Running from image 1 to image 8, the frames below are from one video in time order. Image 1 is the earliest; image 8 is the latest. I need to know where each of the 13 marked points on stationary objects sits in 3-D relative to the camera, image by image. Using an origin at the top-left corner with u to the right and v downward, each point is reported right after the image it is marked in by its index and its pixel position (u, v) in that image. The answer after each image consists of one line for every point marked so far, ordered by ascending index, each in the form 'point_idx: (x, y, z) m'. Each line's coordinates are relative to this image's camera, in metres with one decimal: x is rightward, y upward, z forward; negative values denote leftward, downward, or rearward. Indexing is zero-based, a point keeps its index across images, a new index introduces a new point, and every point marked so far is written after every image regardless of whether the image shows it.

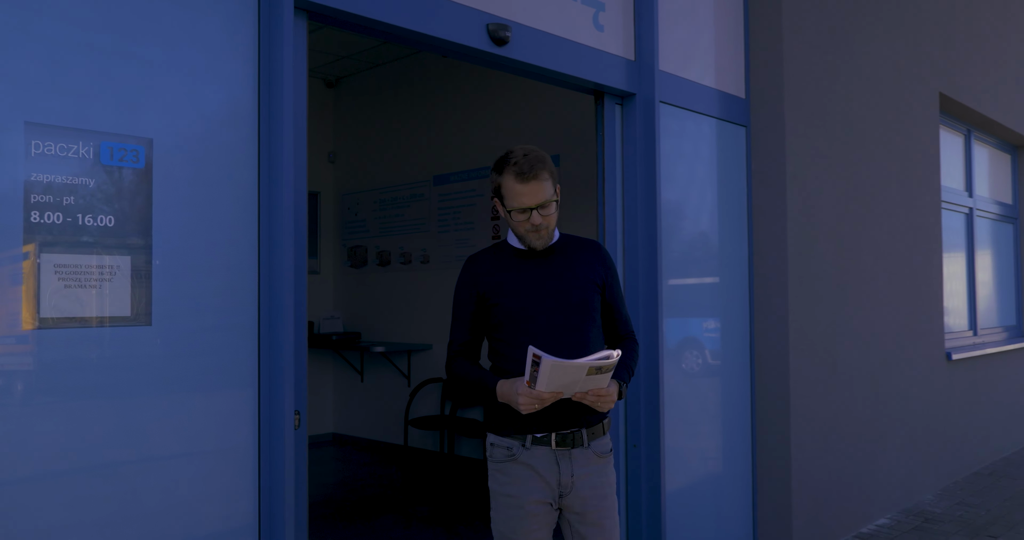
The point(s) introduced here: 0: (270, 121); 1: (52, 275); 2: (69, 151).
0: (-0.7, +0.4, +2.2) m
1: (-1.1, 0.0, +1.8) m
2: (-1.1, +0.3, +1.8) m
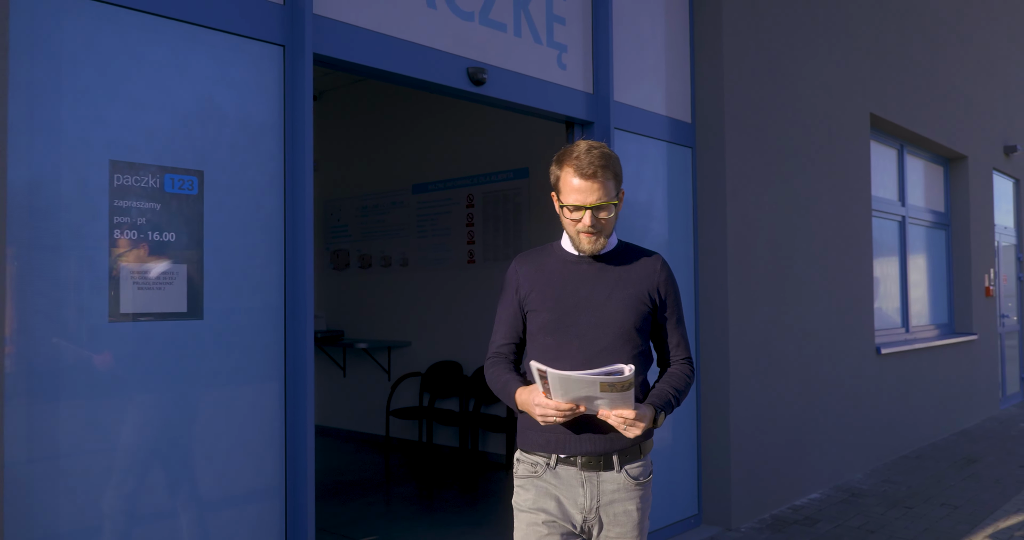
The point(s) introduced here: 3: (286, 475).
0: (-0.8, +0.4, +2.6) m
1: (-1.1, 0.0, +2.2) m
2: (-1.1, +0.3, +2.3) m
3: (-0.8, -0.7, +2.6) m
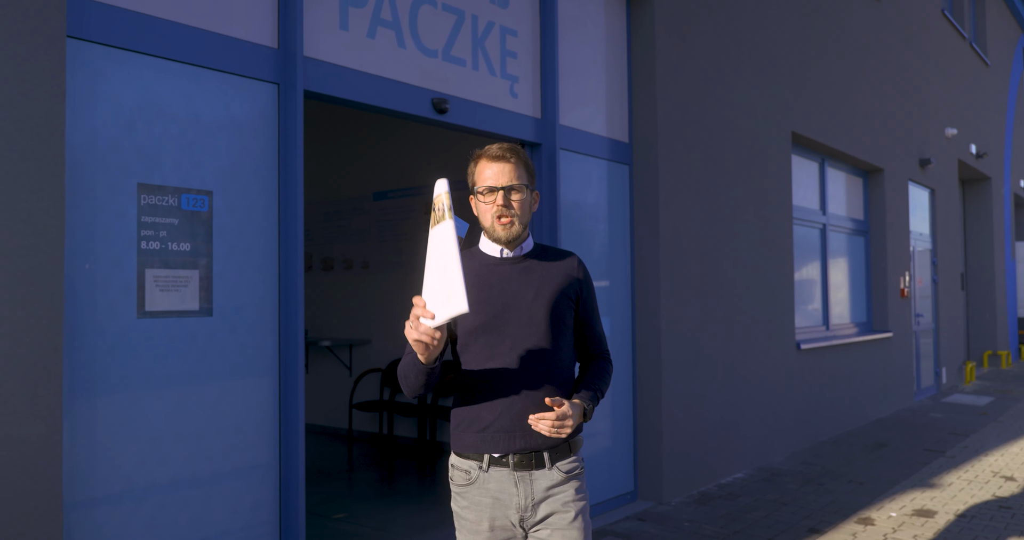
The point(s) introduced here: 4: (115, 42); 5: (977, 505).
0: (-0.9, +0.4, +3.1) m
1: (-1.3, 0.0, +2.7) m
2: (-1.3, +0.3, +2.7) m
3: (-1.0, -0.8, +3.1) m
4: (-1.4, +0.8, +2.6) m
5: (+3.2, -1.6, +5.1) m
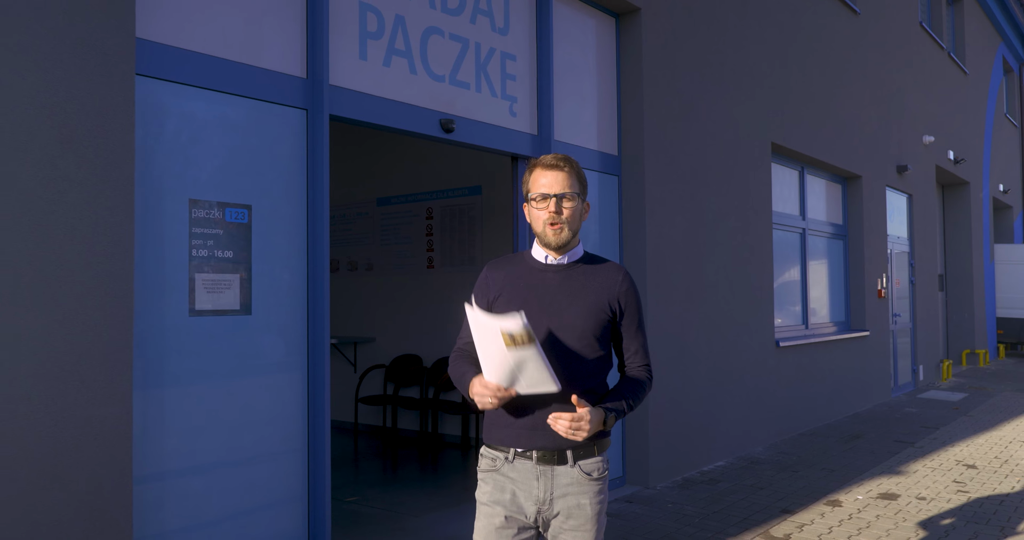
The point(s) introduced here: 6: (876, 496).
0: (-0.9, +0.4, +3.5) m
1: (-1.3, -0.1, +3.1) m
2: (-1.3, +0.2, +3.1) m
3: (-1.0, -0.8, +3.5) m
4: (-1.4, +0.8, +3.0) m
5: (+3.1, -1.6, +5.5) m
6: (+2.6, -1.6, +5.3) m
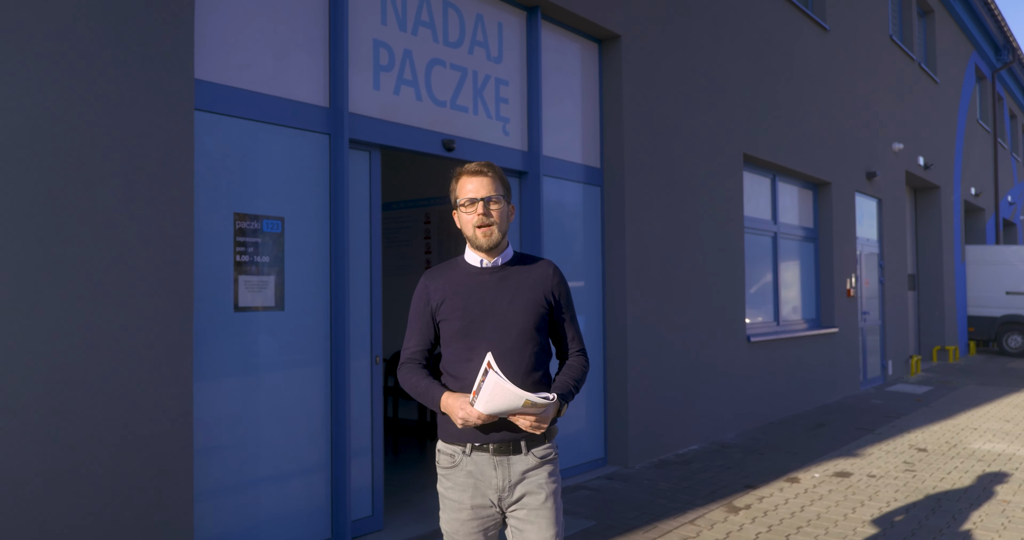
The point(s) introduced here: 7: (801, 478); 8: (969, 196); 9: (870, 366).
0: (-1.0, +0.4, +4.0) m
1: (-1.3, -0.1, +3.6) m
2: (-1.3, +0.2, +3.6) m
3: (-1.0, -0.8, +4.0) m
4: (-1.4, +0.8, +3.5) m
5: (+3.1, -1.6, +6.1) m
6: (+2.5, -1.6, +5.9) m
7: (+2.2, -1.6, +5.7) m
8: (+11.1, +1.8, +18.0) m
9: (+5.5, -1.5, +11.4) m
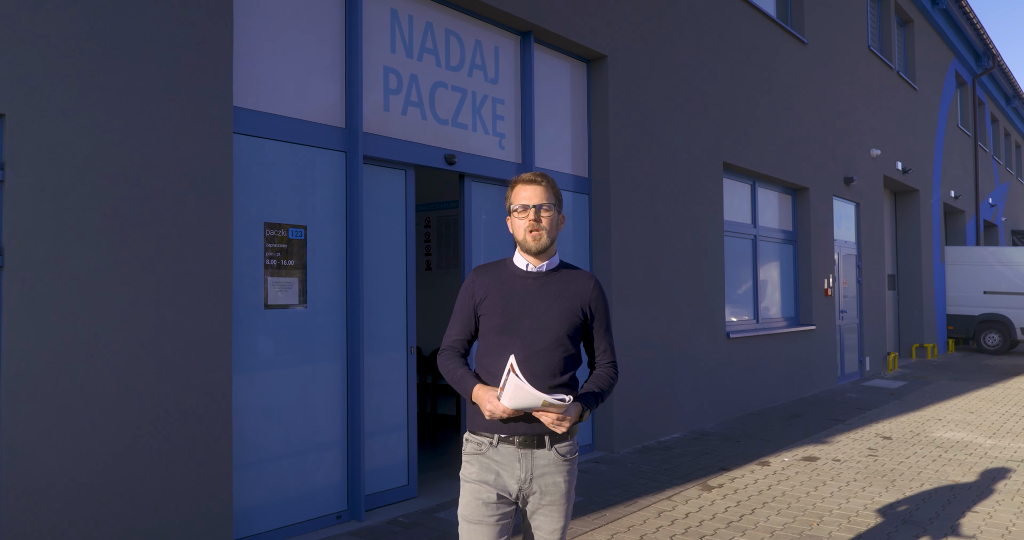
0: (-1.0, +0.3, +4.5) m
1: (-1.3, -0.1, +4.1) m
2: (-1.3, +0.2, +4.2) m
3: (-1.0, -0.8, +4.5) m
4: (-1.4, +0.7, +4.0) m
5: (+3.0, -1.7, +6.7) m
6: (+2.5, -1.6, +6.4) m
7: (+2.2, -1.6, +6.3) m
8: (+11.0, +1.8, +18.6) m
9: (+5.4, -1.5, +11.9) m
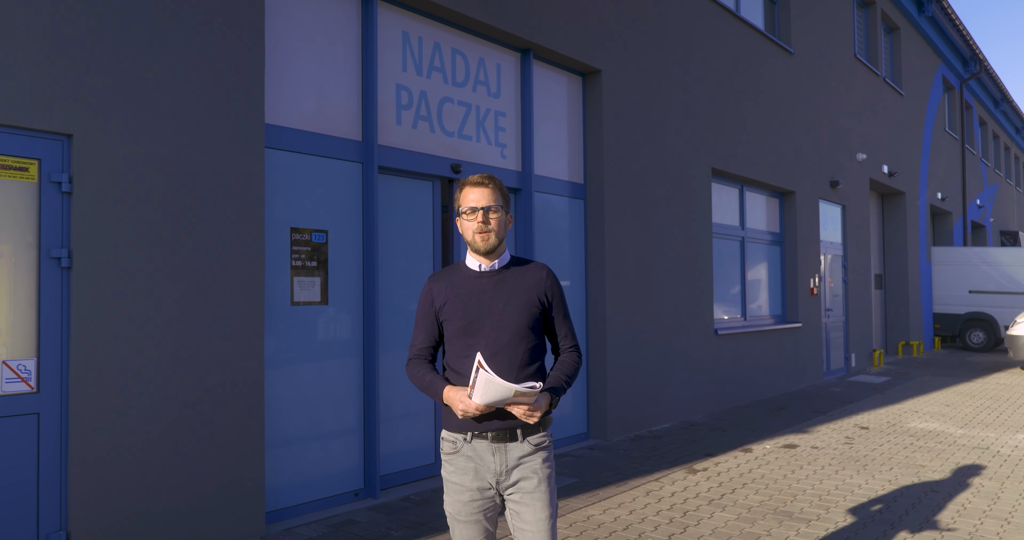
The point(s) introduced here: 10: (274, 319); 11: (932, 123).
0: (-1.0, +0.3, +5.0) m
1: (-1.3, -0.1, +4.6) m
2: (-1.3, +0.2, +4.6) m
3: (-1.0, -0.8, +5.0) m
4: (-1.4, +0.7, +4.5) m
5: (+3.0, -1.7, +7.1) m
6: (+2.5, -1.6, +6.9) m
7: (+2.2, -1.6, +6.7) m
8: (+10.9, +1.8, +19.1) m
9: (+5.4, -1.5, +12.4) m
10: (-1.4, -0.3, +4.4) m
11: (+10.5, +3.7, +18.6) m
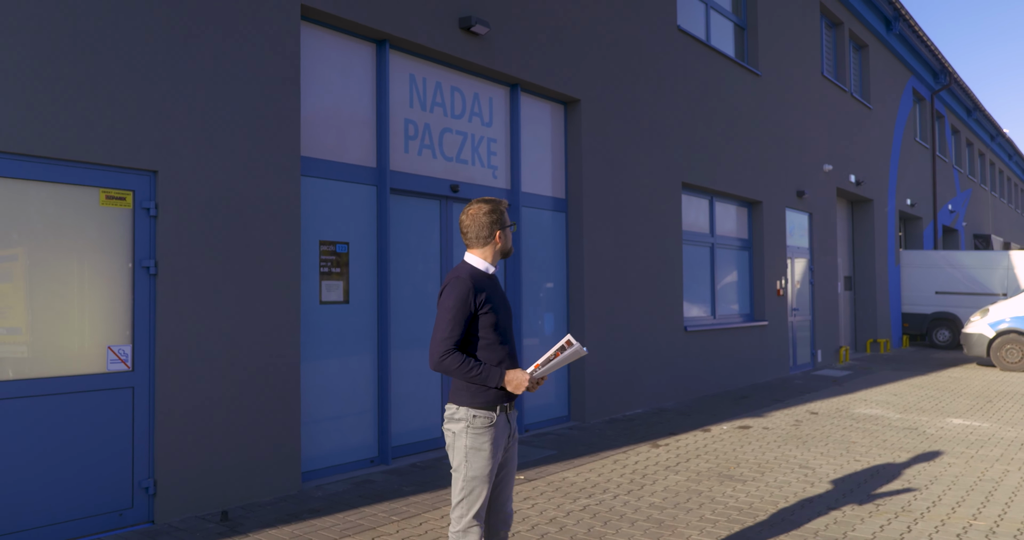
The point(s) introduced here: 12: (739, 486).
0: (-1.1, +0.3, +6.0) m
1: (-1.4, -0.1, +5.6) m
2: (-1.4, +0.2, +5.6) m
3: (-1.1, -0.8, +6.0) m
4: (-1.5, +0.7, +5.5) m
5: (+2.9, -1.7, +8.2) m
6: (+2.4, -1.7, +7.9) m
7: (+2.1, -1.7, +7.8) m
8: (+10.7, +1.7, +20.2) m
9: (+5.2, -1.5, +13.5) m
10: (-1.5, -0.3, +5.4) m
11: (+10.3, +3.6, +19.7) m
12: (+1.7, -1.7, +5.7) m
